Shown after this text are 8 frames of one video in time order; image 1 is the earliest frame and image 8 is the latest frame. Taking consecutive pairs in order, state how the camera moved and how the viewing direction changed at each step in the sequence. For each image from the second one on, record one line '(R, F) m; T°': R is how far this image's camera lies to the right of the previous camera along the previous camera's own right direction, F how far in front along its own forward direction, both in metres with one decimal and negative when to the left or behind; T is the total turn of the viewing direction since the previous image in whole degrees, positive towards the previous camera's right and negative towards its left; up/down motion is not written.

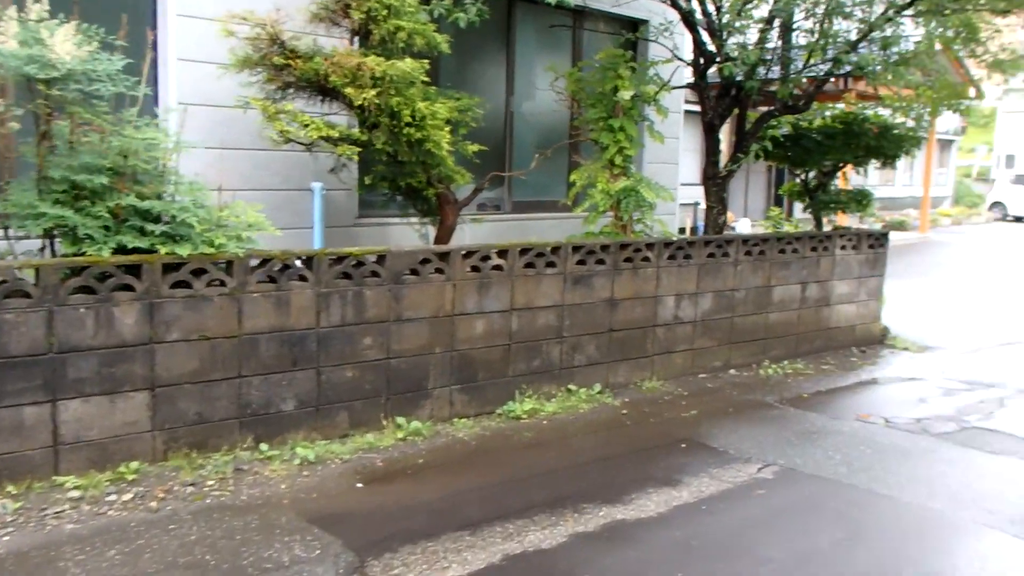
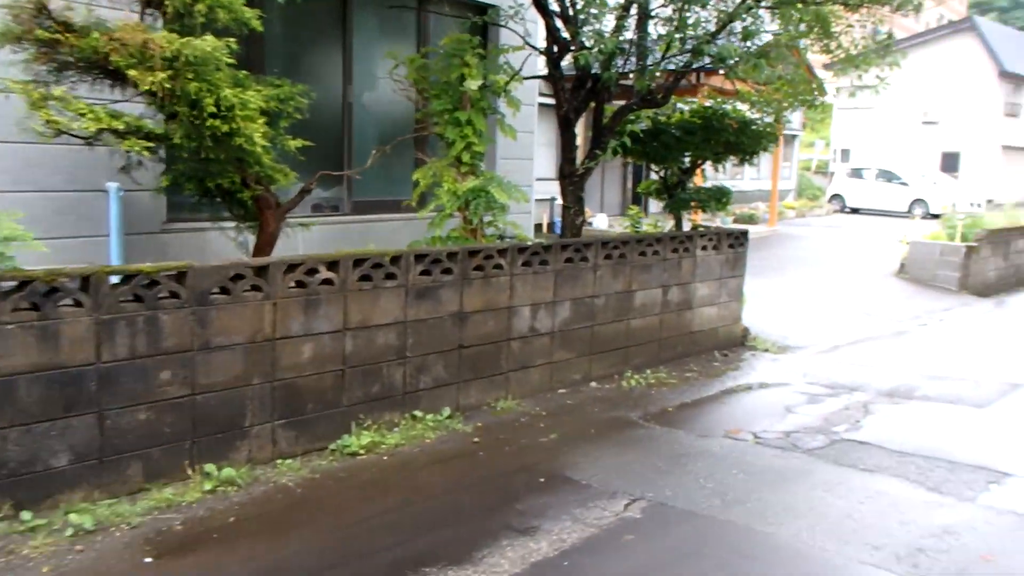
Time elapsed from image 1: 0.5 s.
(+0.2, +0.5) m; +8°
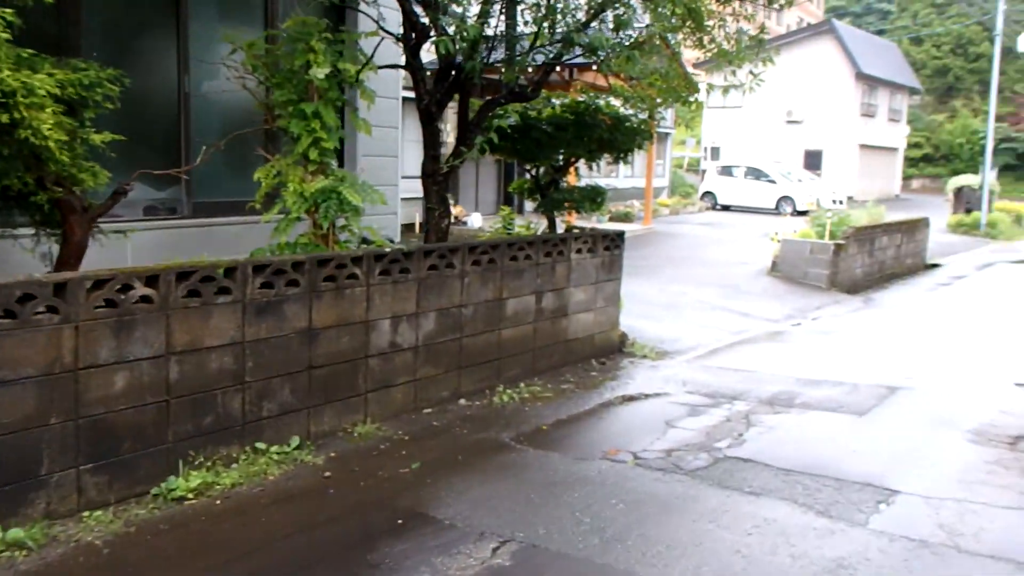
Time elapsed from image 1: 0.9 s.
(+0.1, +0.5) m; +7°
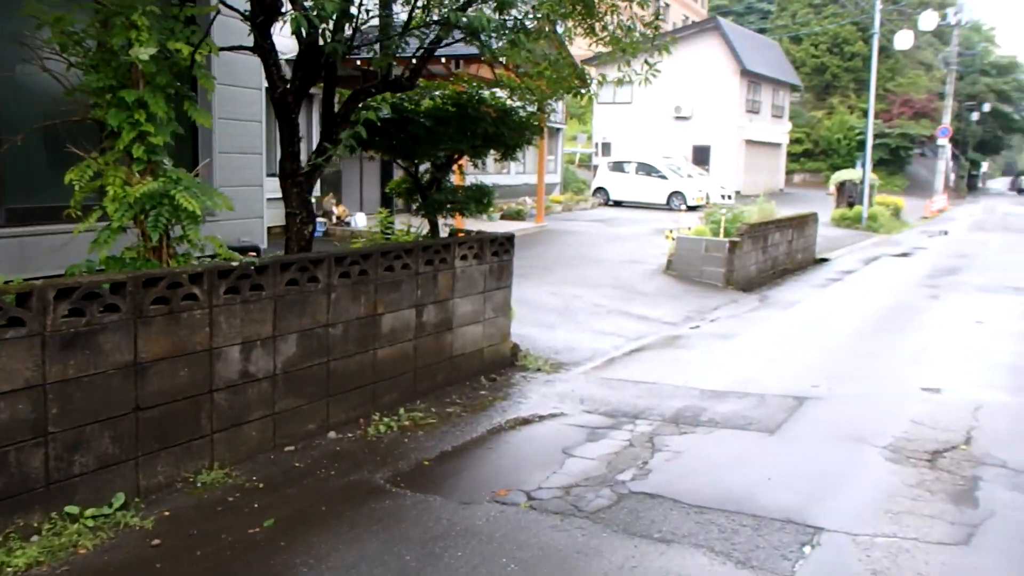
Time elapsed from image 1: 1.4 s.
(+0.1, +0.6) m; +7°
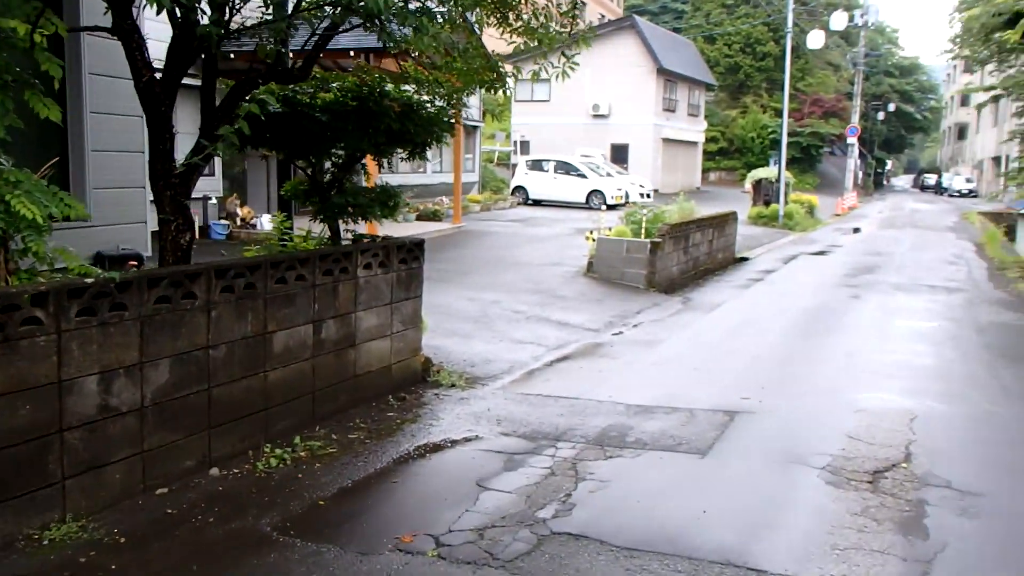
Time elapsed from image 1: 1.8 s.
(+0.1, +0.5) m; +5°
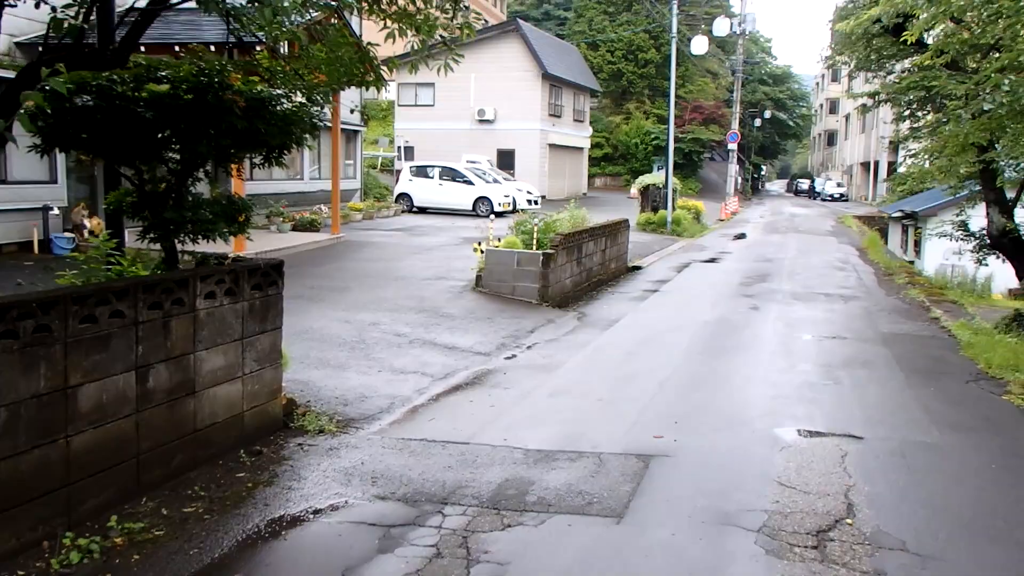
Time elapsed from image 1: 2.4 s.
(+0.1, +0.8) m; +7°
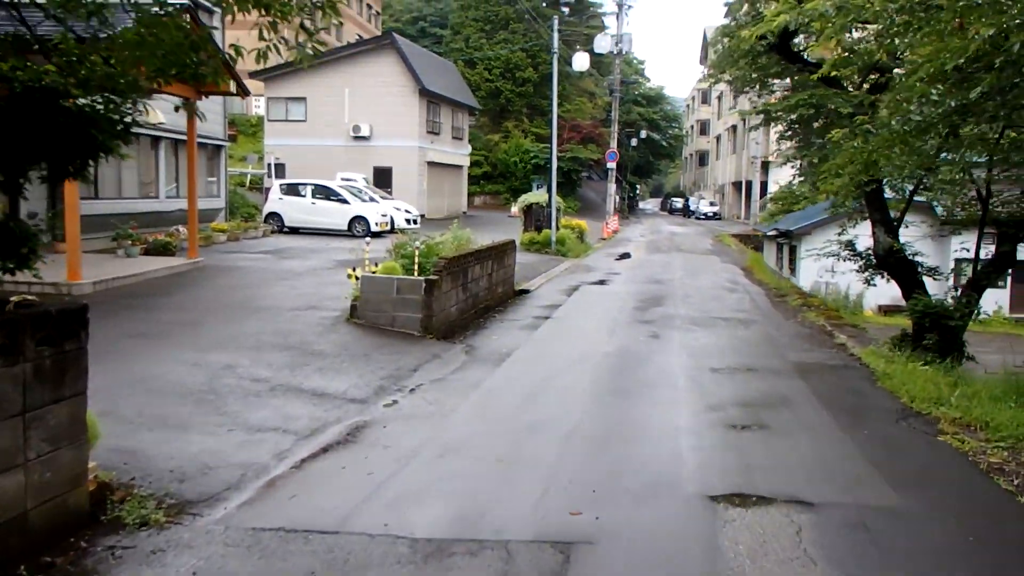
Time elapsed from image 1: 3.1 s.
(0.0, +1.0) m; +8°
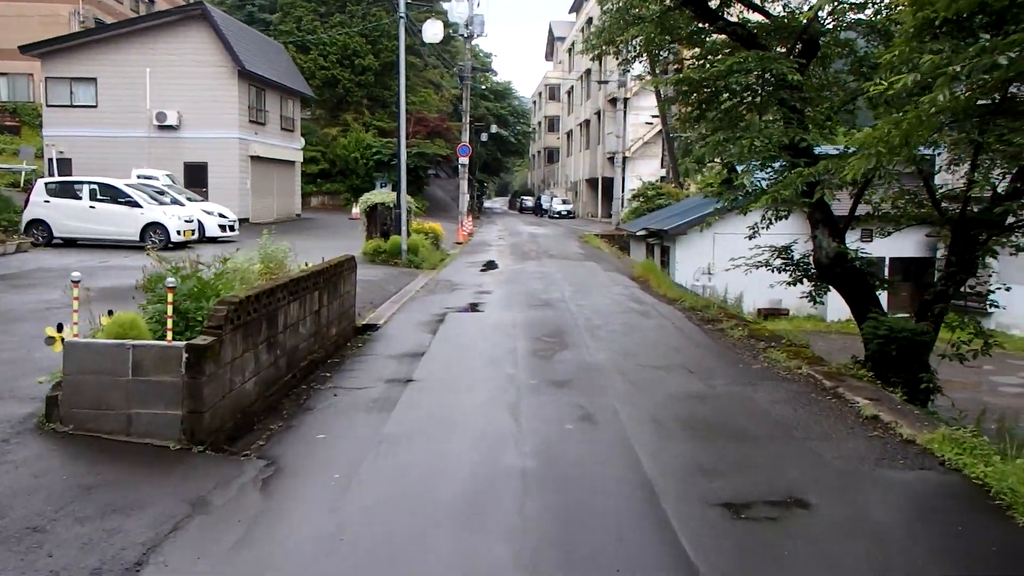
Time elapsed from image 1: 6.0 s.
(+0.1, +3.9) m; +10°
